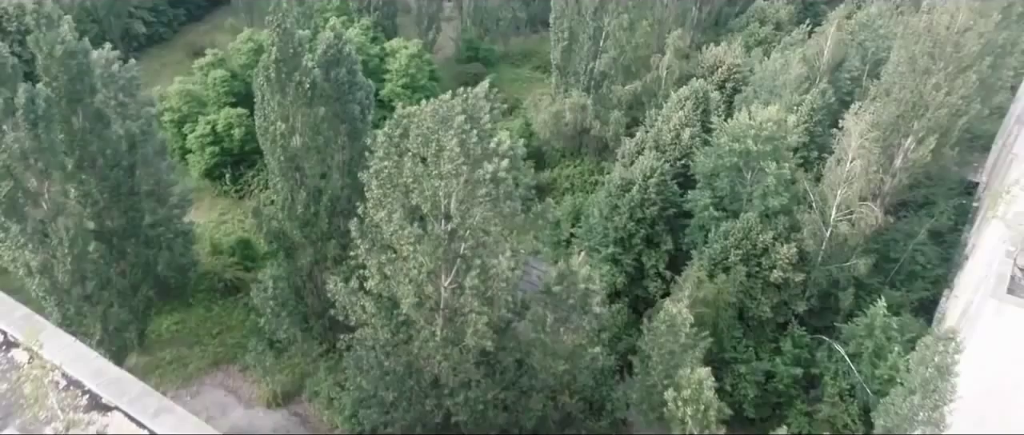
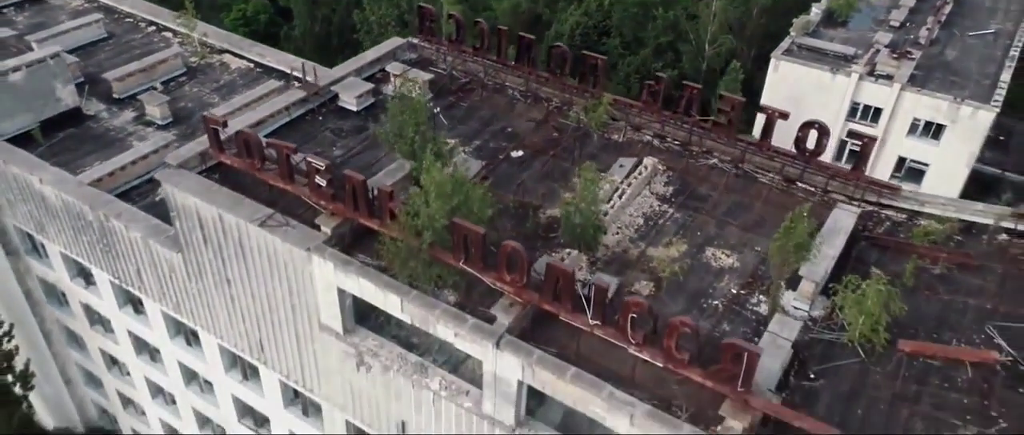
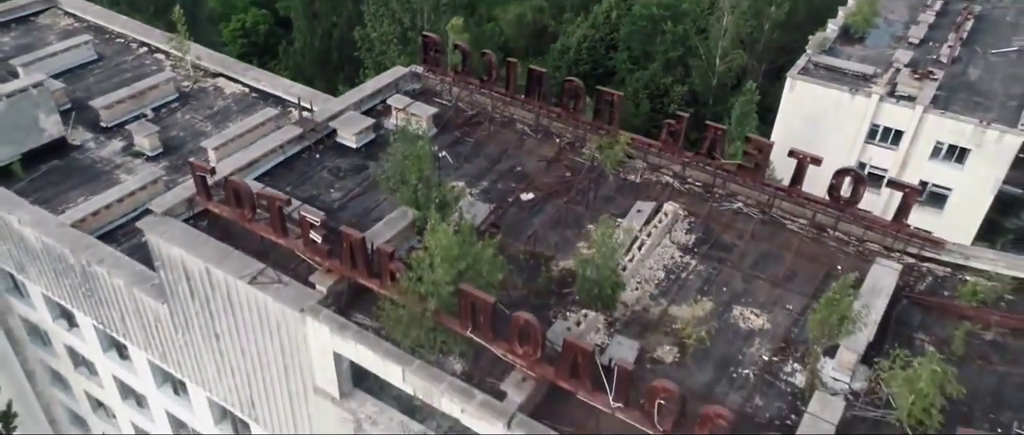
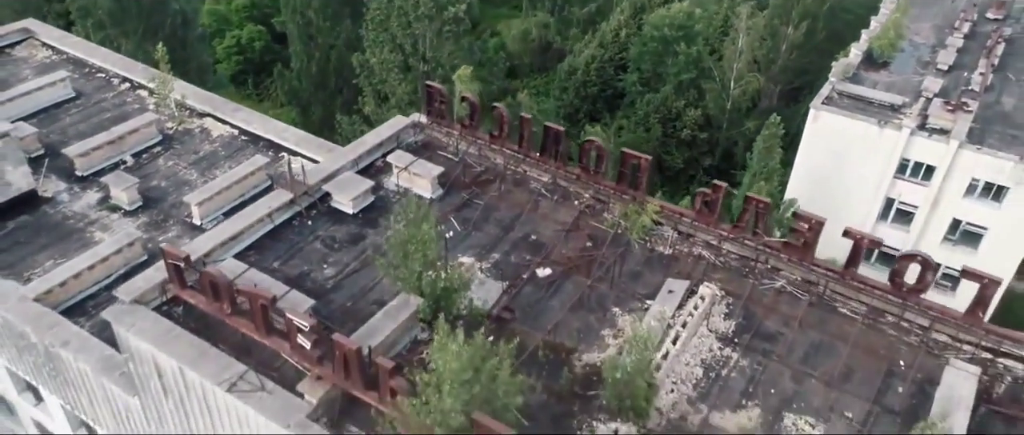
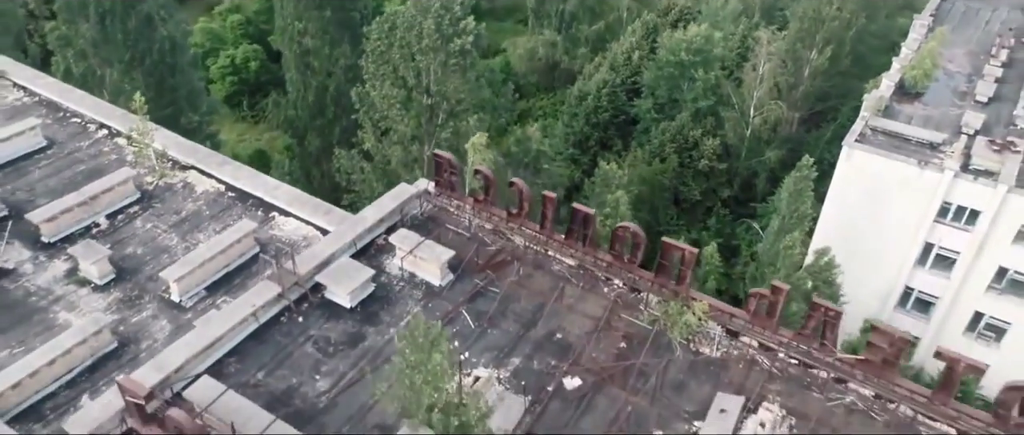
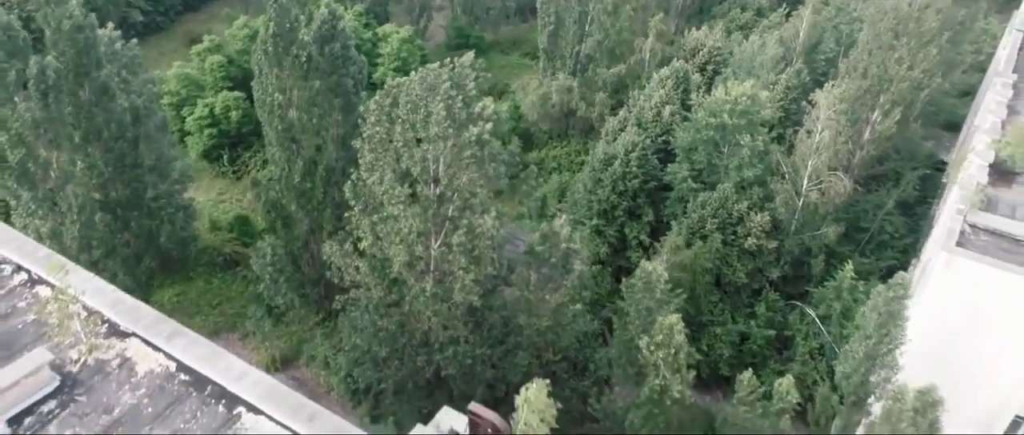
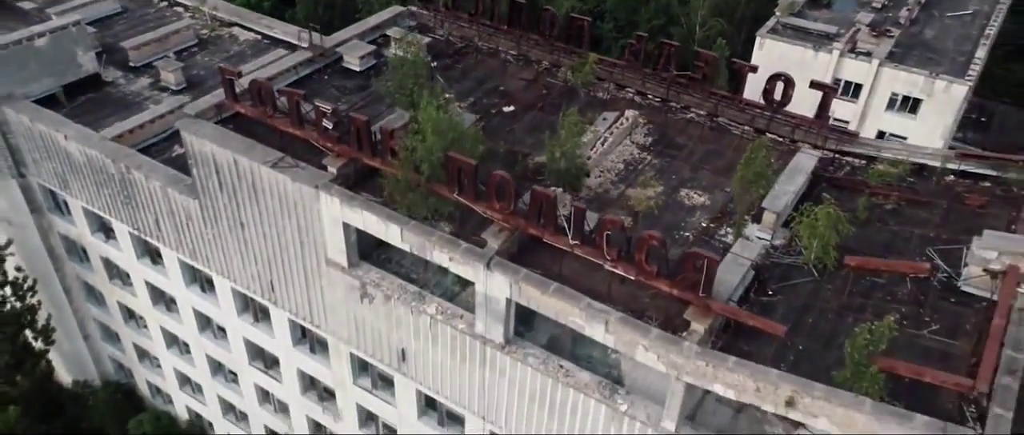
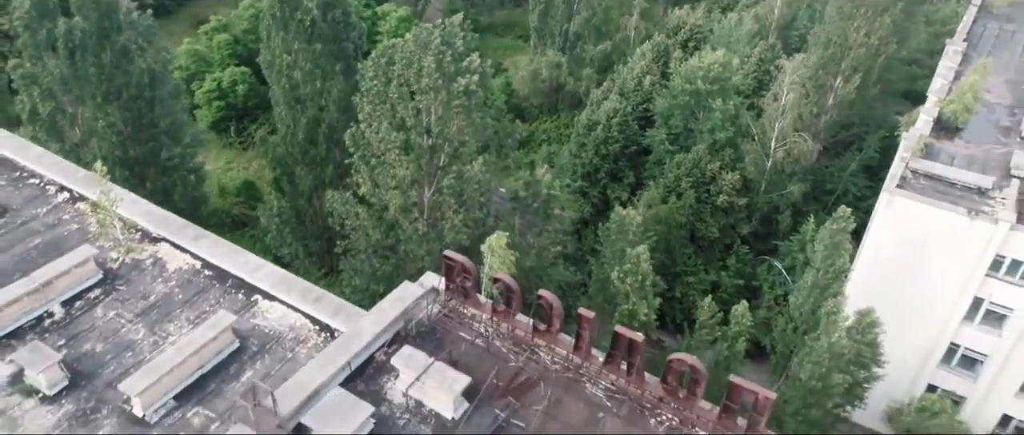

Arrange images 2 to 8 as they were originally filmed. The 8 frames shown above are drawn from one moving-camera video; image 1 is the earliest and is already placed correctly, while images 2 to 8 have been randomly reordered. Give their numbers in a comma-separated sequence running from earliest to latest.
6, 8, 5, 4, 3, 2, 7
